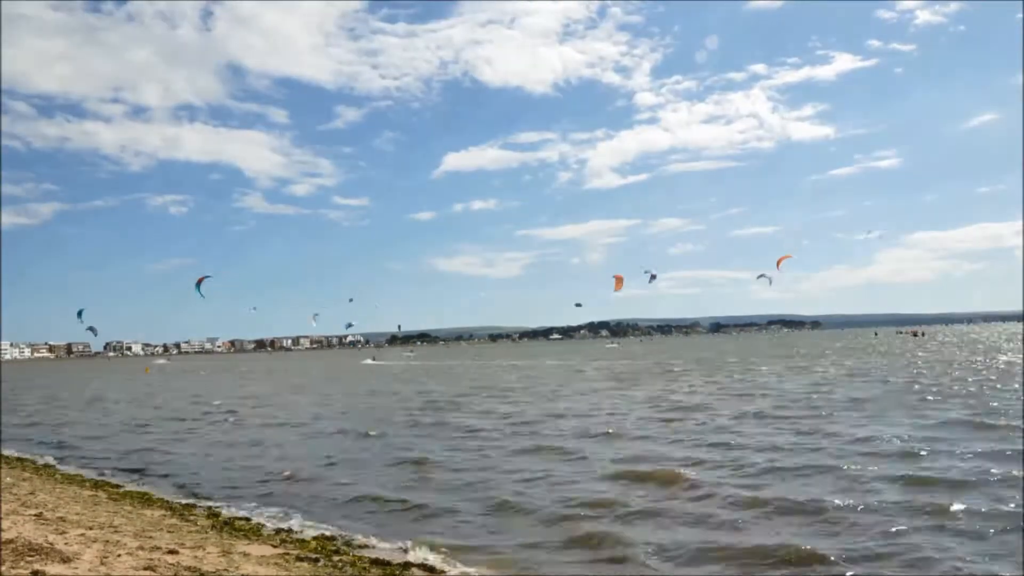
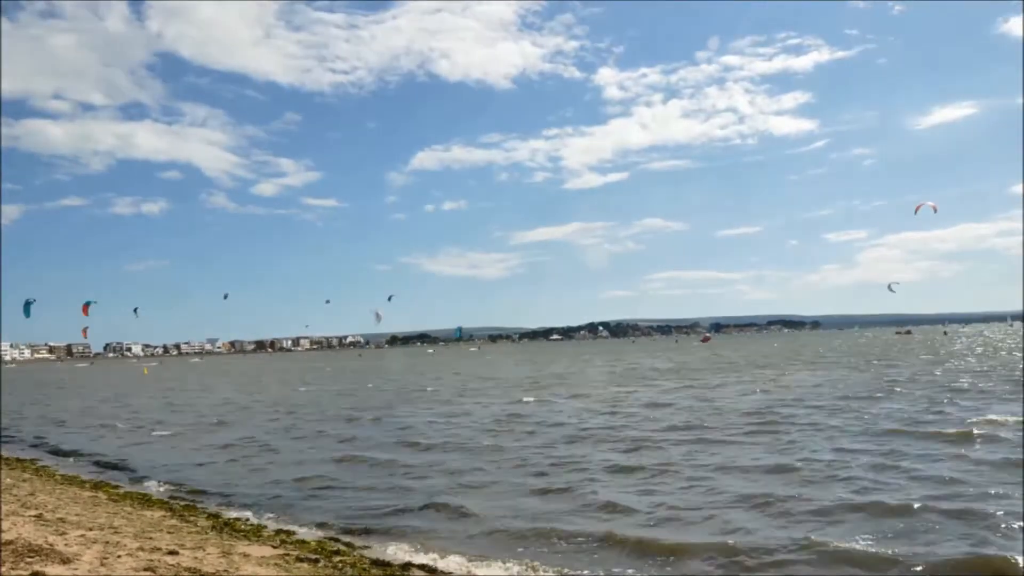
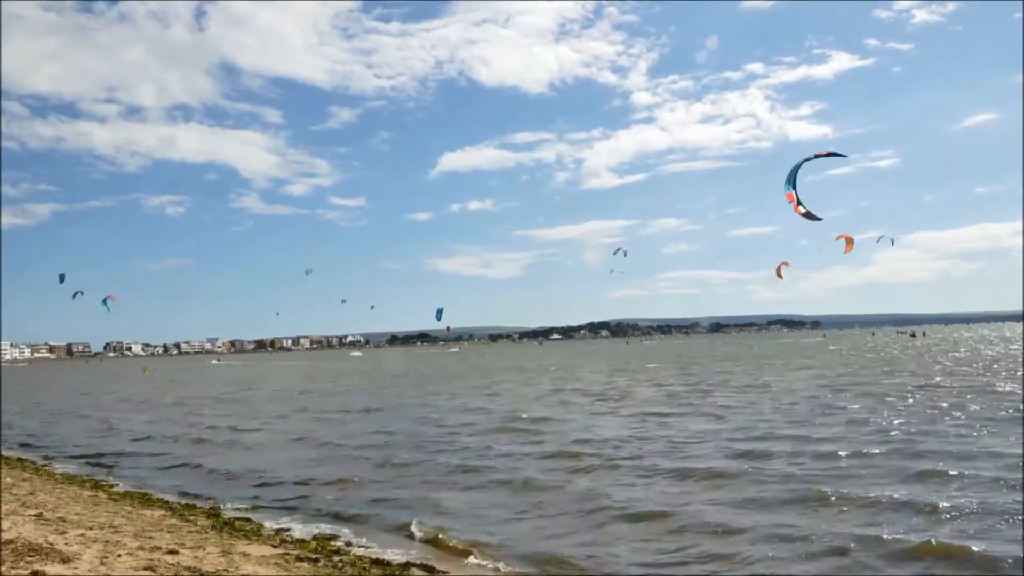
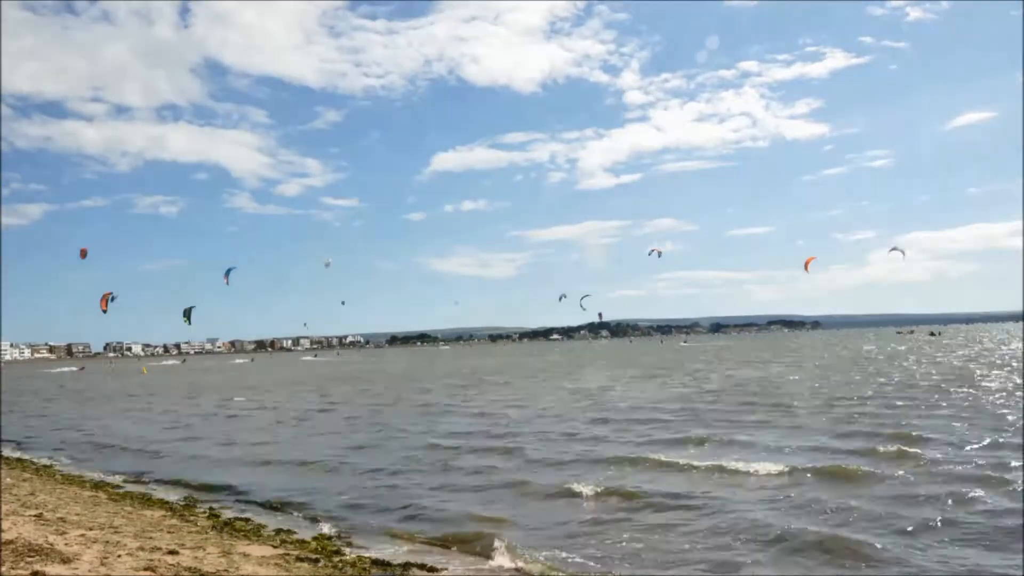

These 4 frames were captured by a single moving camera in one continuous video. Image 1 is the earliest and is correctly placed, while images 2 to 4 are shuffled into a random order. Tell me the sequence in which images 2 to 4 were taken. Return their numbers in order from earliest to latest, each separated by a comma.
3, 4, 2
